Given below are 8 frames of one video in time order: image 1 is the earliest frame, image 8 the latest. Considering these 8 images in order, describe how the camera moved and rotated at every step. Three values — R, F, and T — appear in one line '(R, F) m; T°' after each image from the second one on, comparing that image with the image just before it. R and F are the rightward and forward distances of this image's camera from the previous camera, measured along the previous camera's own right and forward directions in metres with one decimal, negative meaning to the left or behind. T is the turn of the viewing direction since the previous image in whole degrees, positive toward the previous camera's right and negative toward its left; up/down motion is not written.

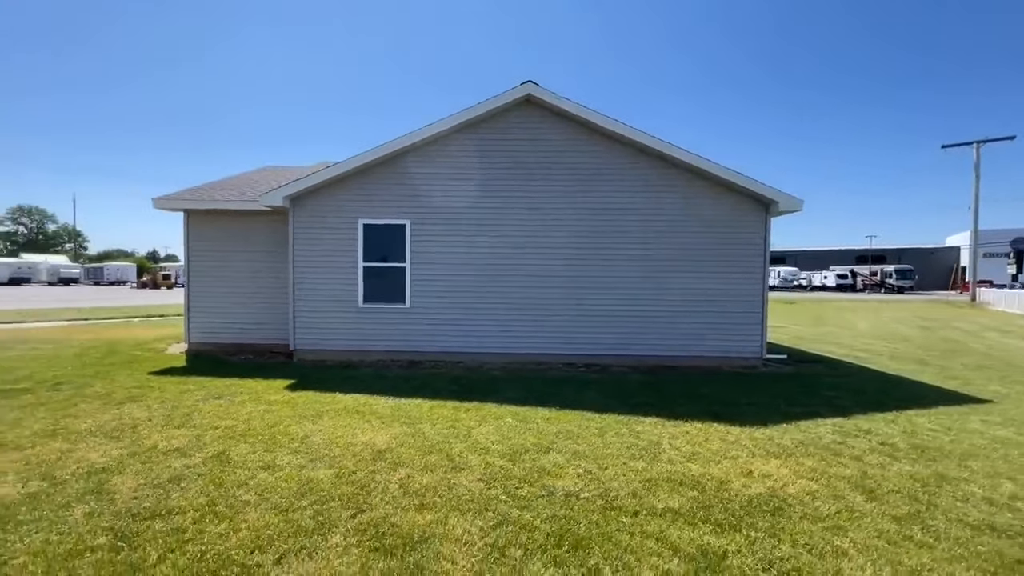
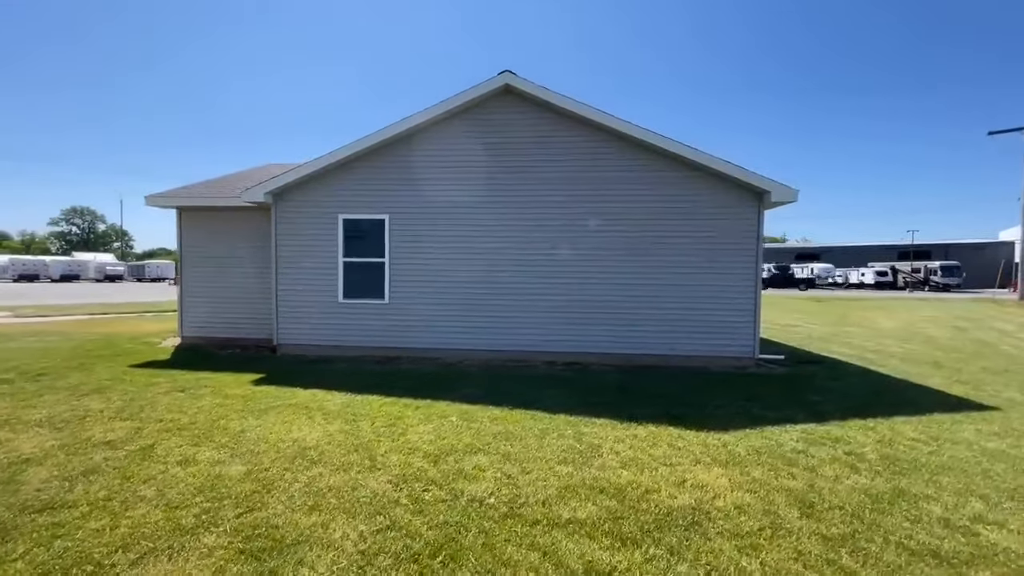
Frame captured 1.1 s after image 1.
(+0.9, +0.2) m; -3°
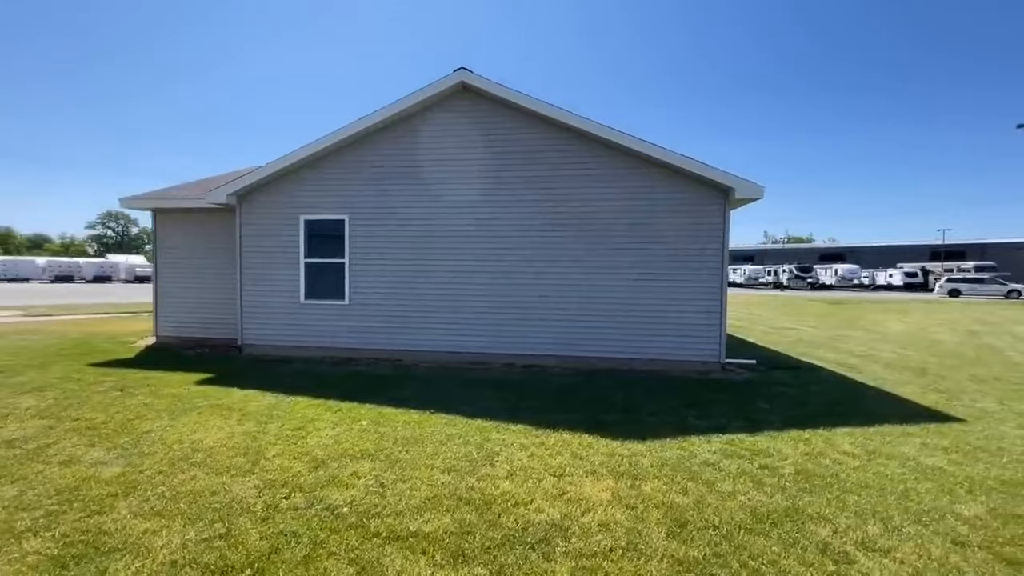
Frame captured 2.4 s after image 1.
(+1.1, +0.2) m; -3°
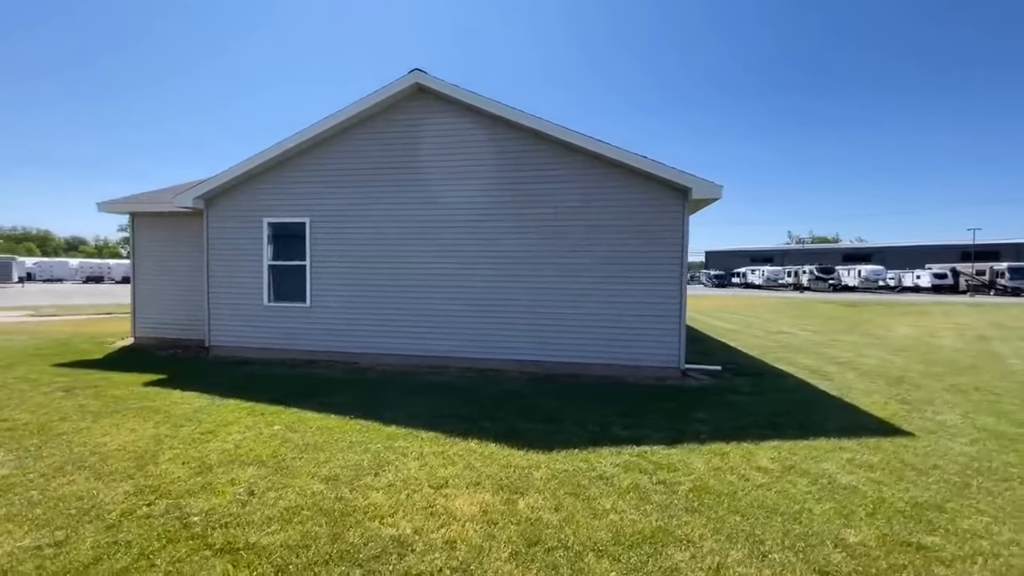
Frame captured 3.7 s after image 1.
(+1.1, +0.1) m; -2°
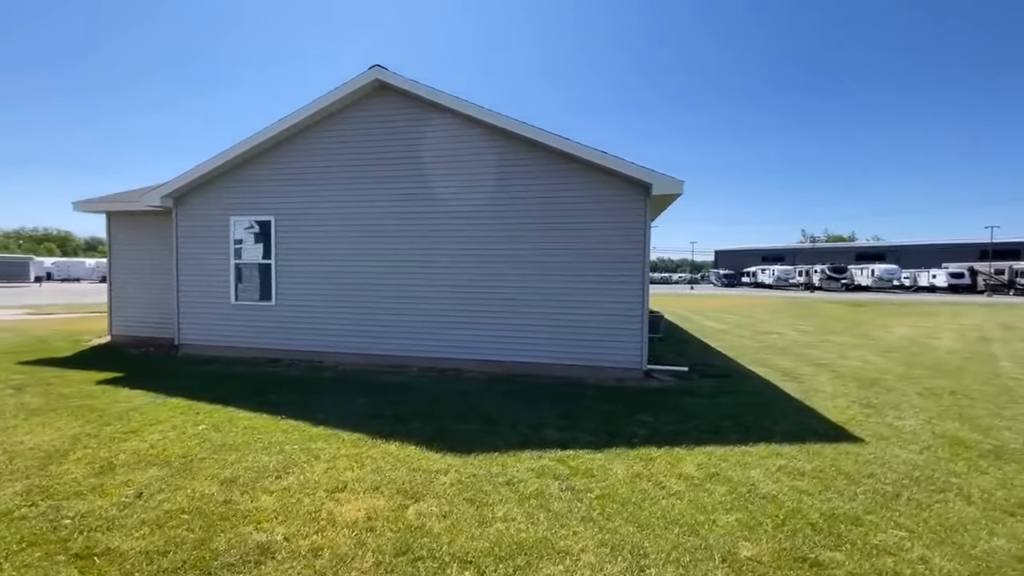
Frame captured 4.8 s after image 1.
(+0.9, +0.1) m; -1°
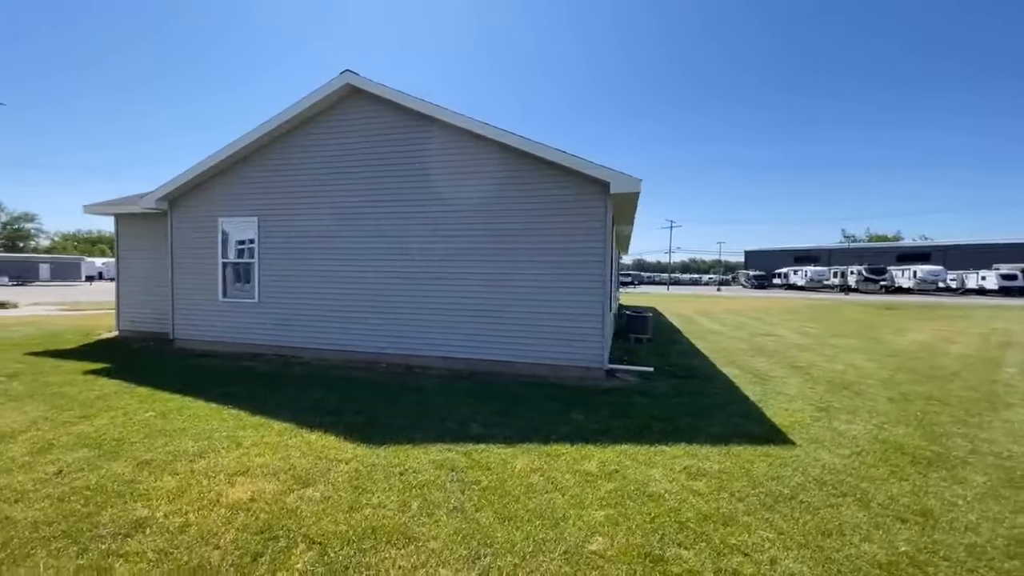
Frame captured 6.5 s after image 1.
(+1.1, 0.0) m; -4°
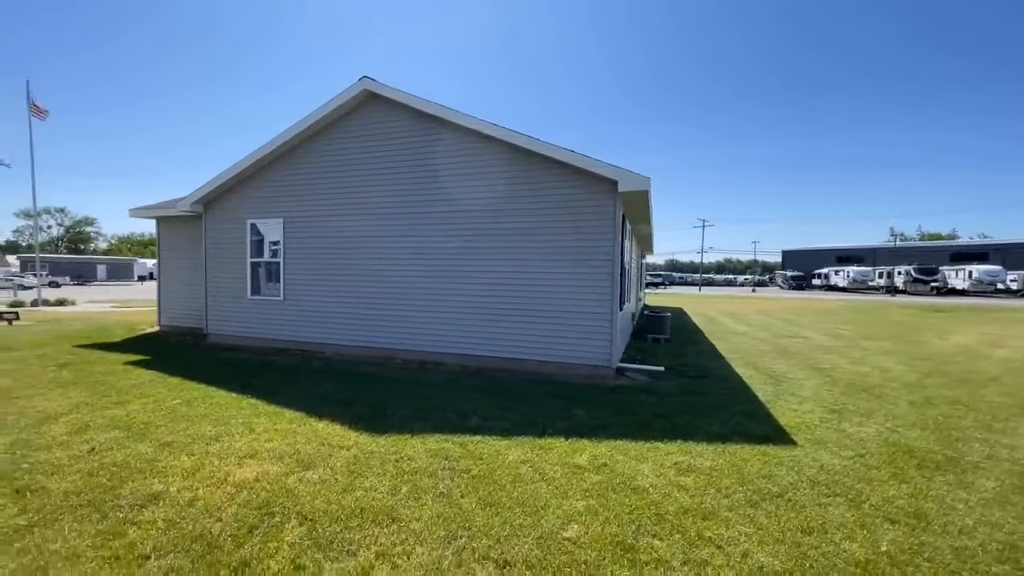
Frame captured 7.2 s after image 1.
(+0.3, -0.1) m; -4°
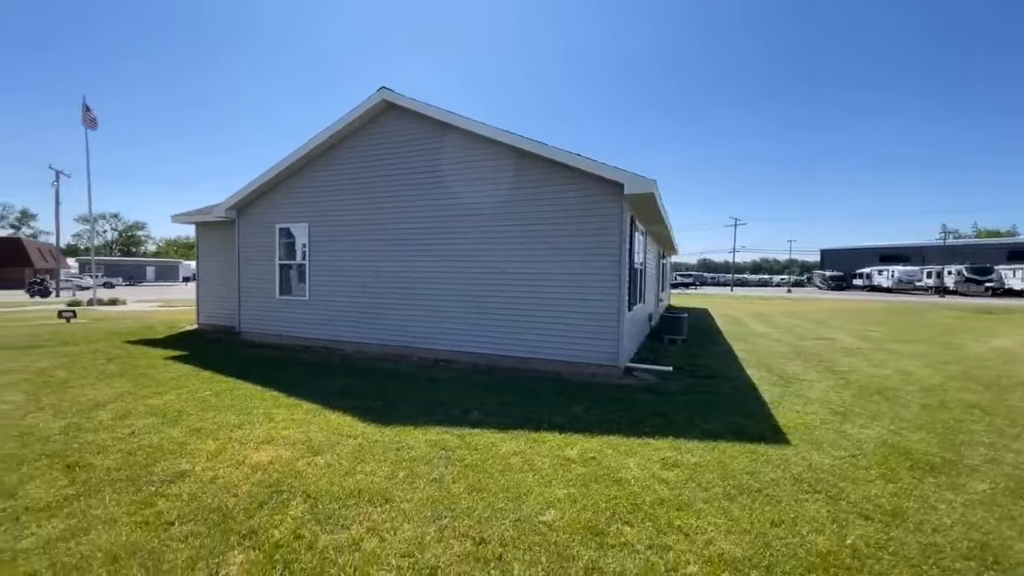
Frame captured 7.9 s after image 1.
(+0.3, -0.2) m; -4°
